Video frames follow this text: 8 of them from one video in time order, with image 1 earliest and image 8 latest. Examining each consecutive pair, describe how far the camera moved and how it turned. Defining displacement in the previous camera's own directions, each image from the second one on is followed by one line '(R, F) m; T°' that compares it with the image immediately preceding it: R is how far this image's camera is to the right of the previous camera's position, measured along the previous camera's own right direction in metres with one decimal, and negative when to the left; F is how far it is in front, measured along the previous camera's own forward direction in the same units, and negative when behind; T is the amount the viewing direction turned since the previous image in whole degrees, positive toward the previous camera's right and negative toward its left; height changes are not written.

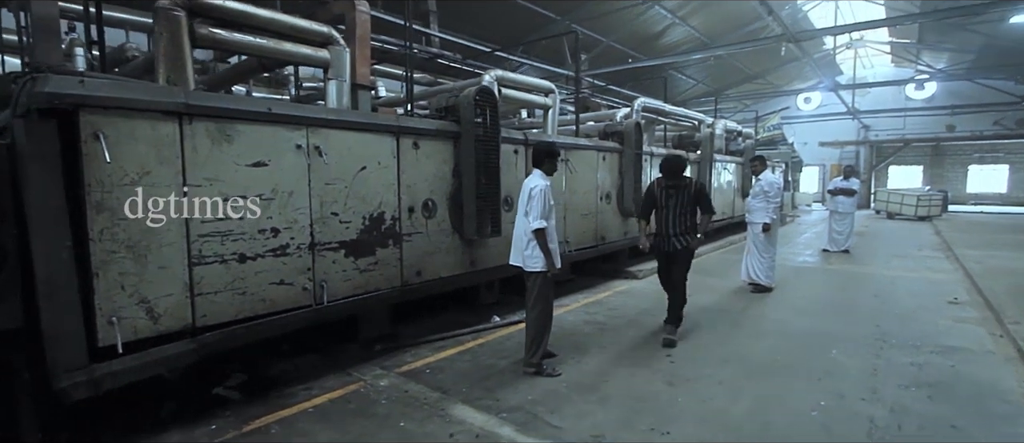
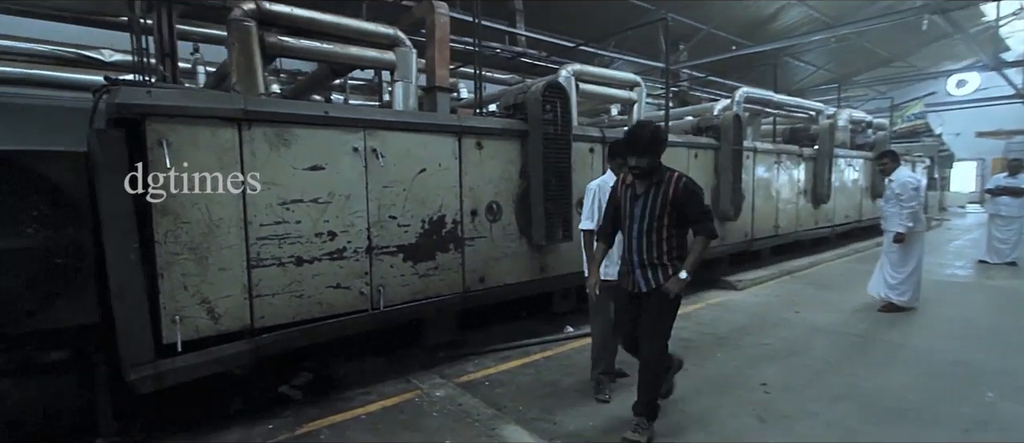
(+0.3, +0.3) m; -11°
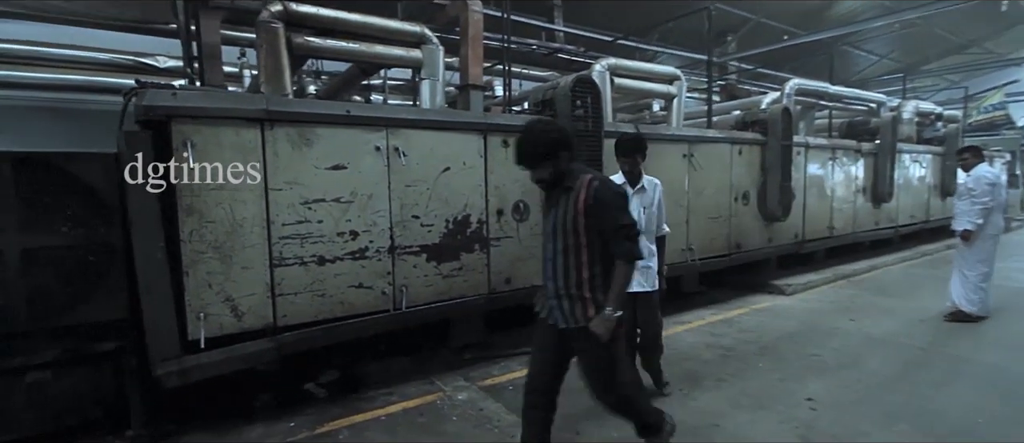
(+0.1, +0.1) m; -5°
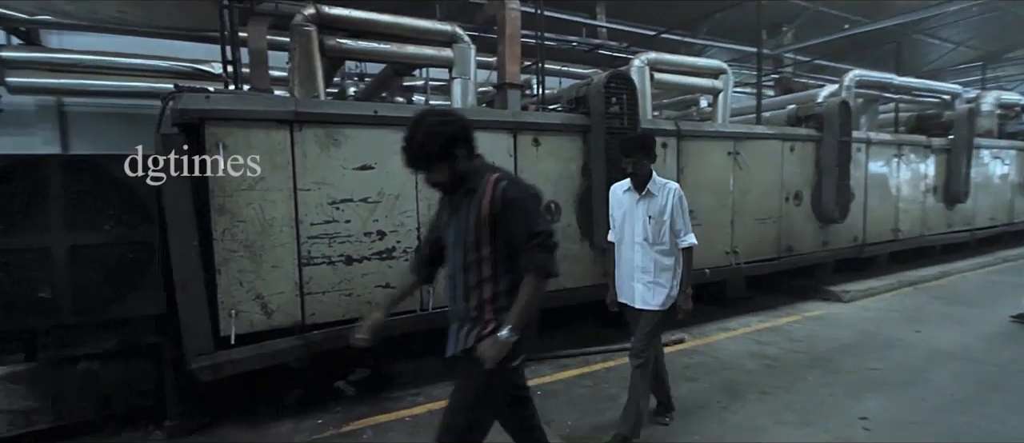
(+0.1, +0.1) m; -5°
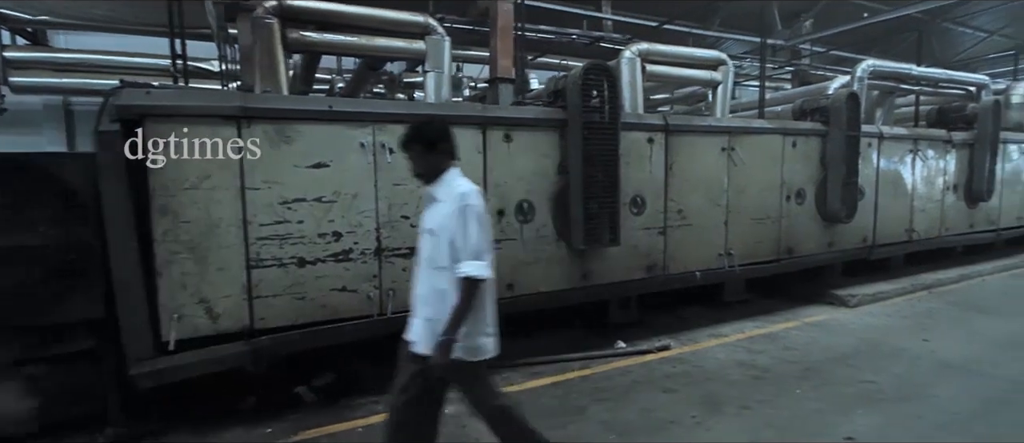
(+0.4, +0.2) m; -2°
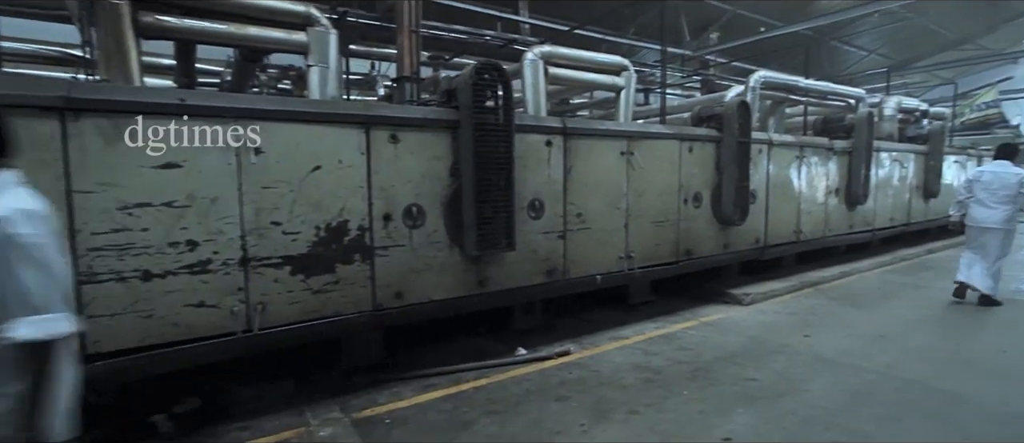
(+0.3, +0.1) m; +8°
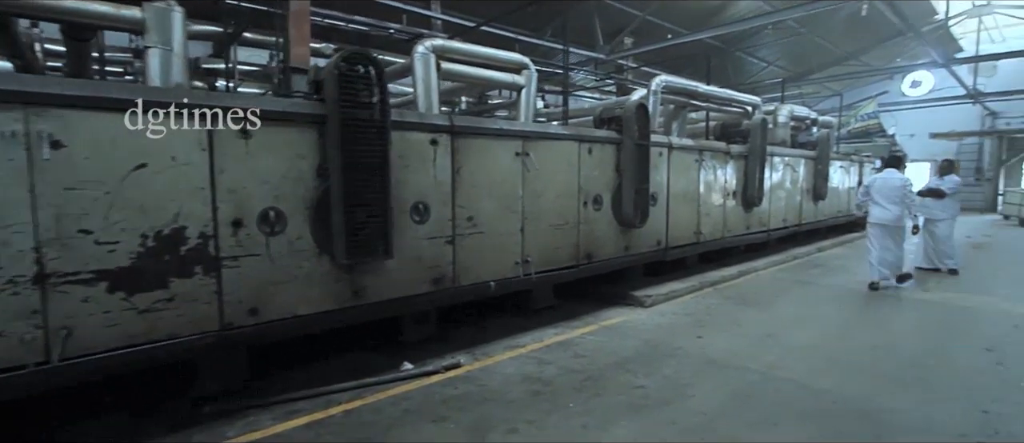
(+0.4, +0.2) m; +8°
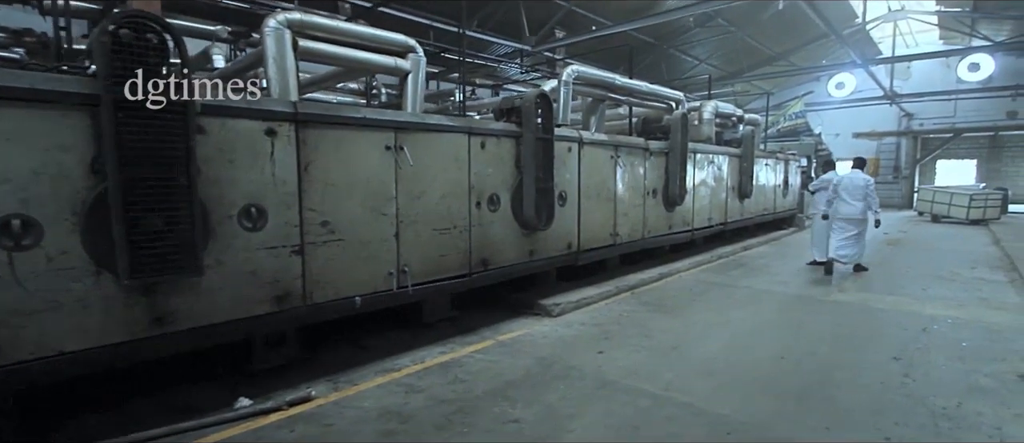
(+0.6, +0.5) m; +5°
